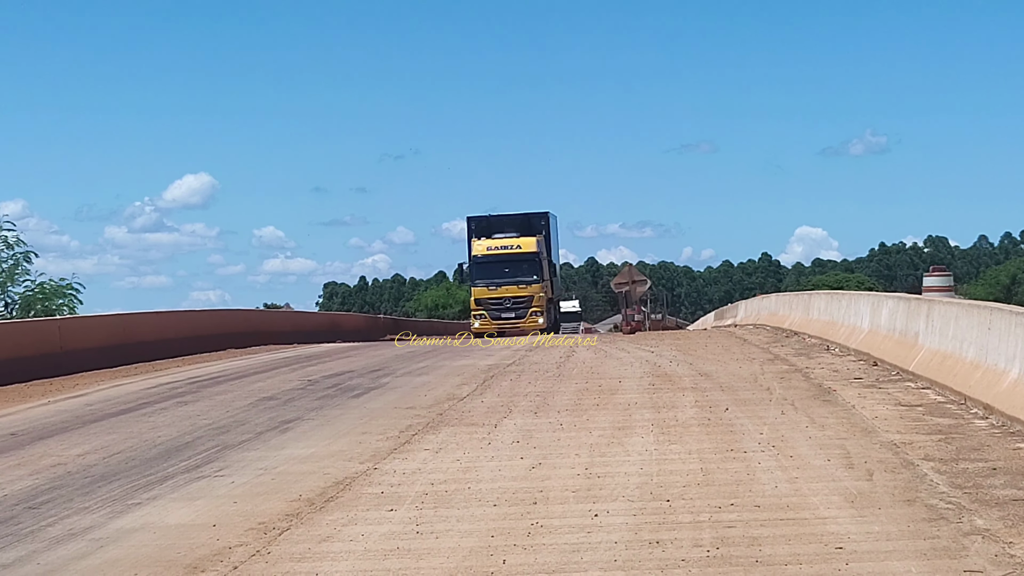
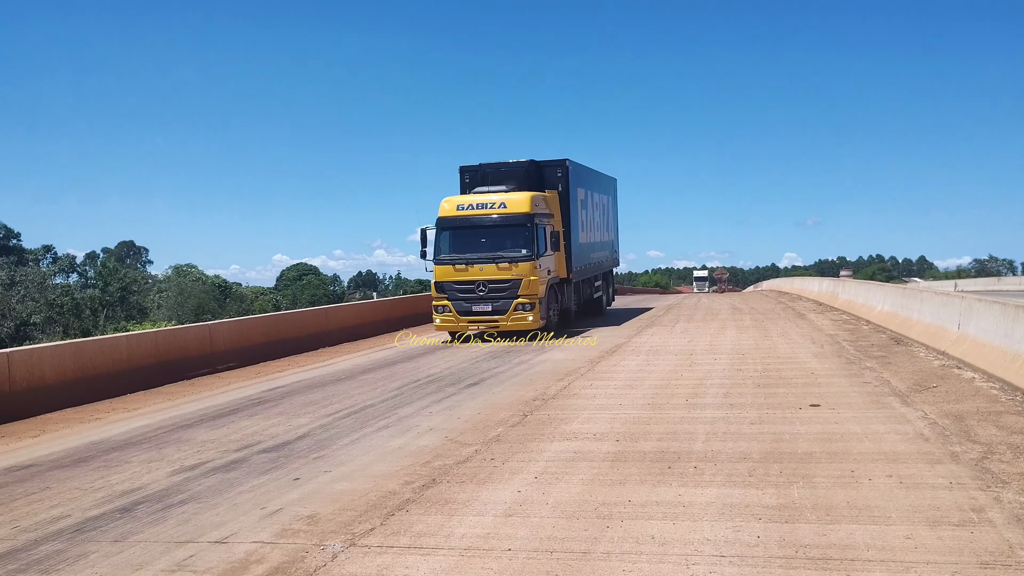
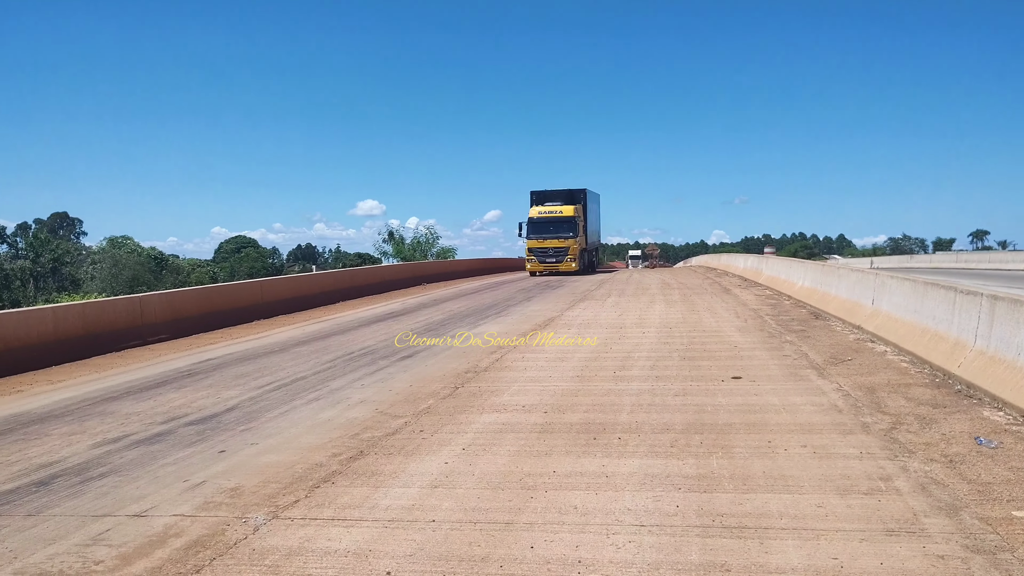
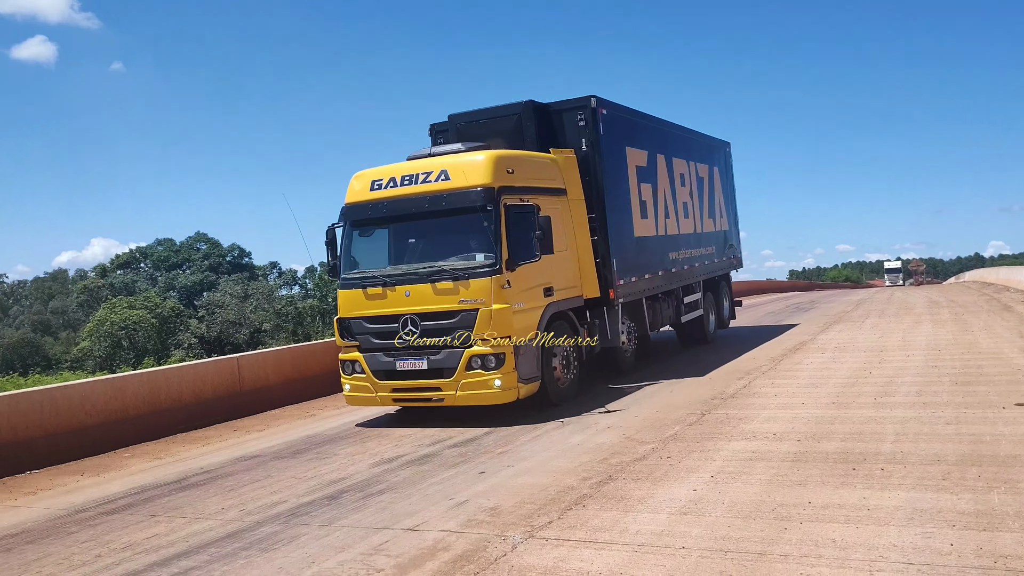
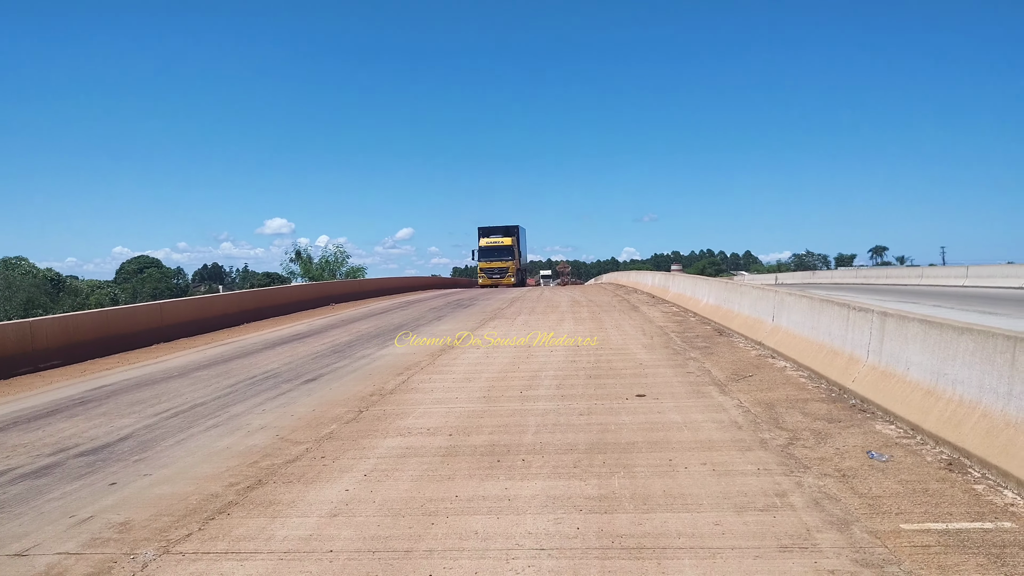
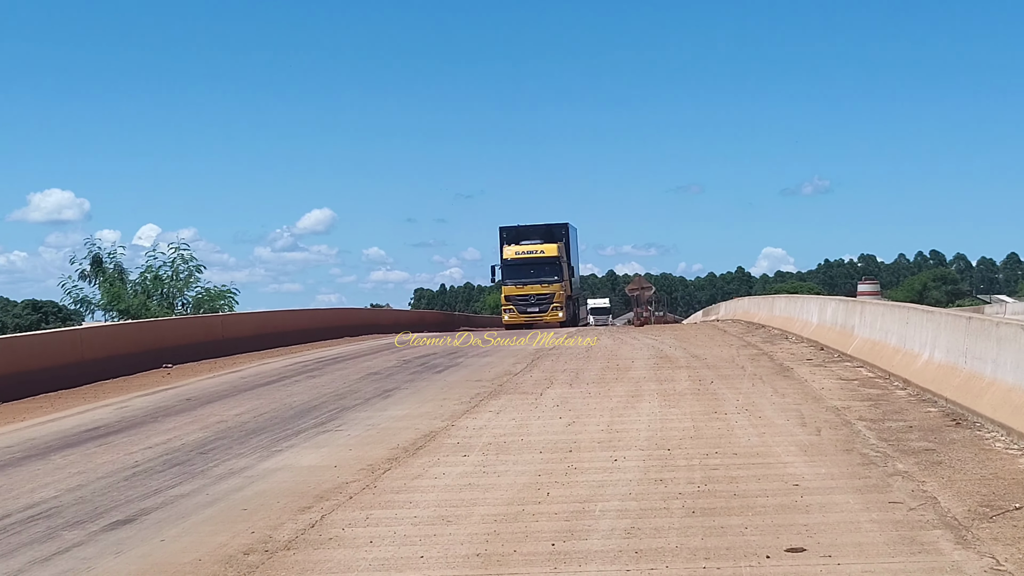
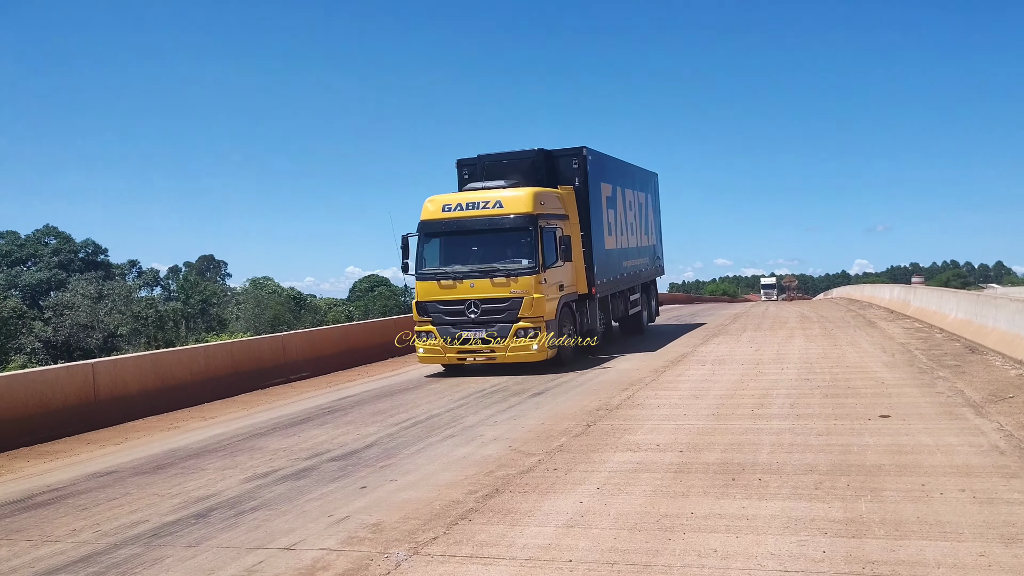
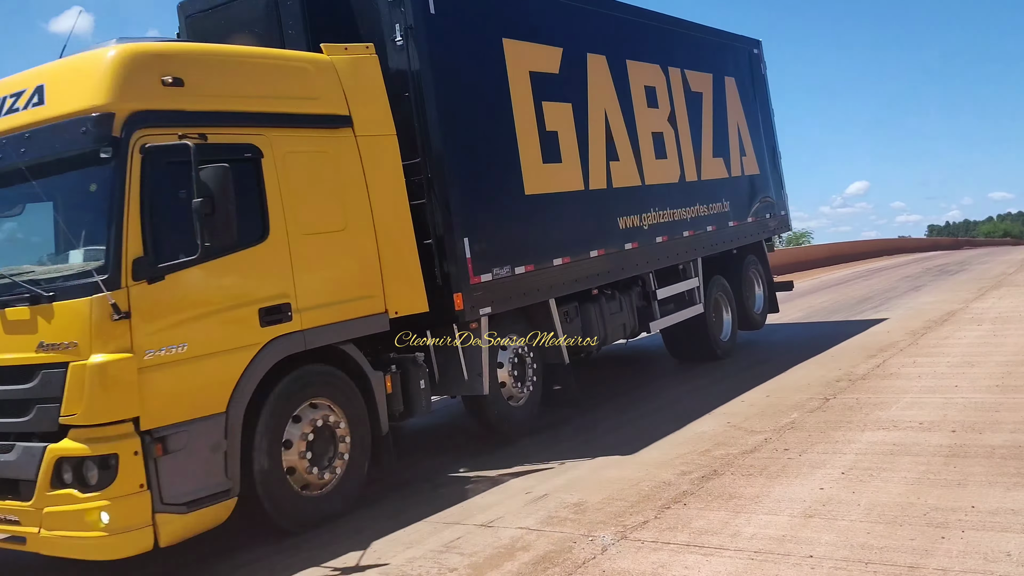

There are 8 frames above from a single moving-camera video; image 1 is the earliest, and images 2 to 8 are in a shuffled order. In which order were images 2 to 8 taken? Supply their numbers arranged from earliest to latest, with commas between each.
6, 5, 3, 2, 7, 4, 8
